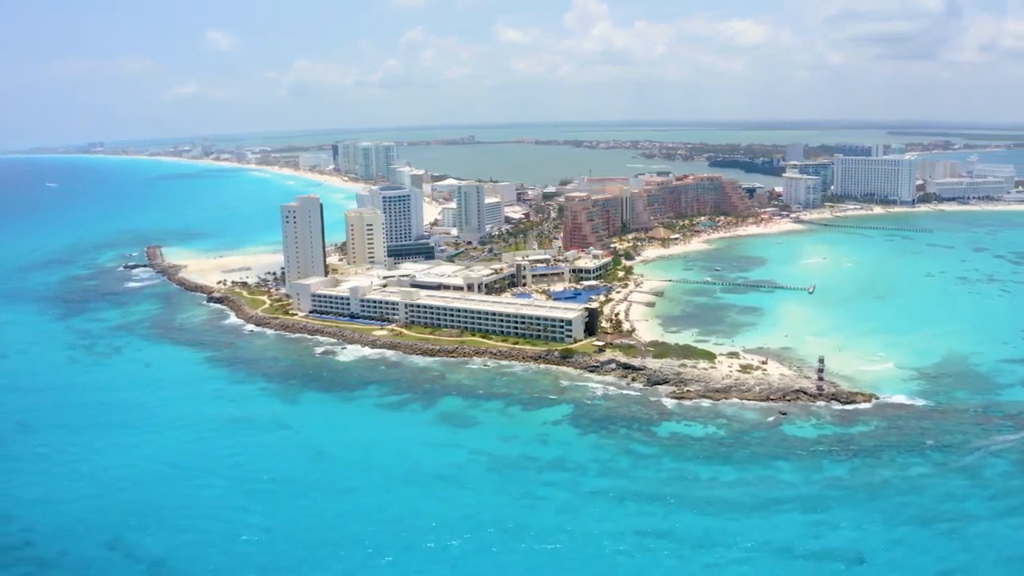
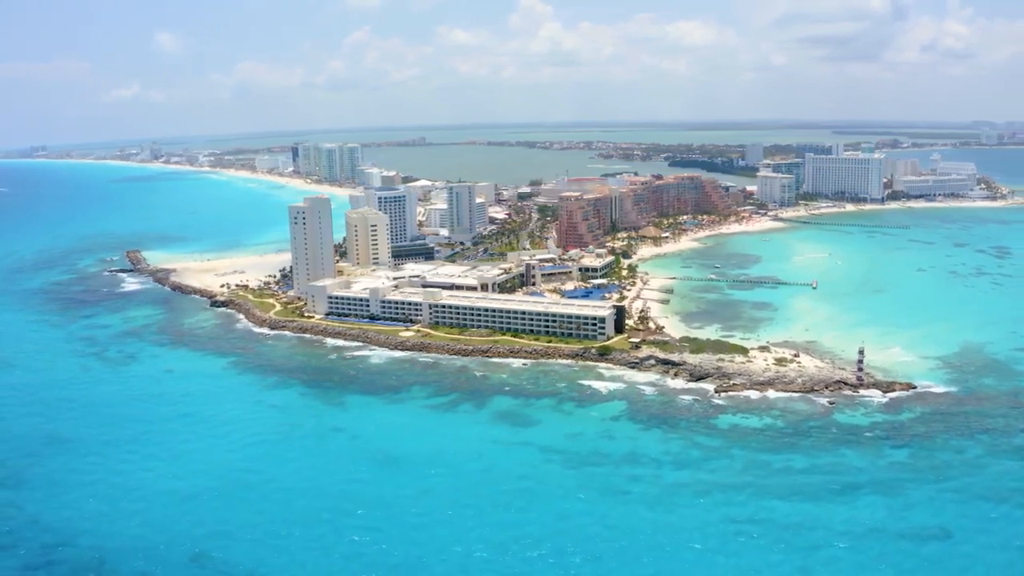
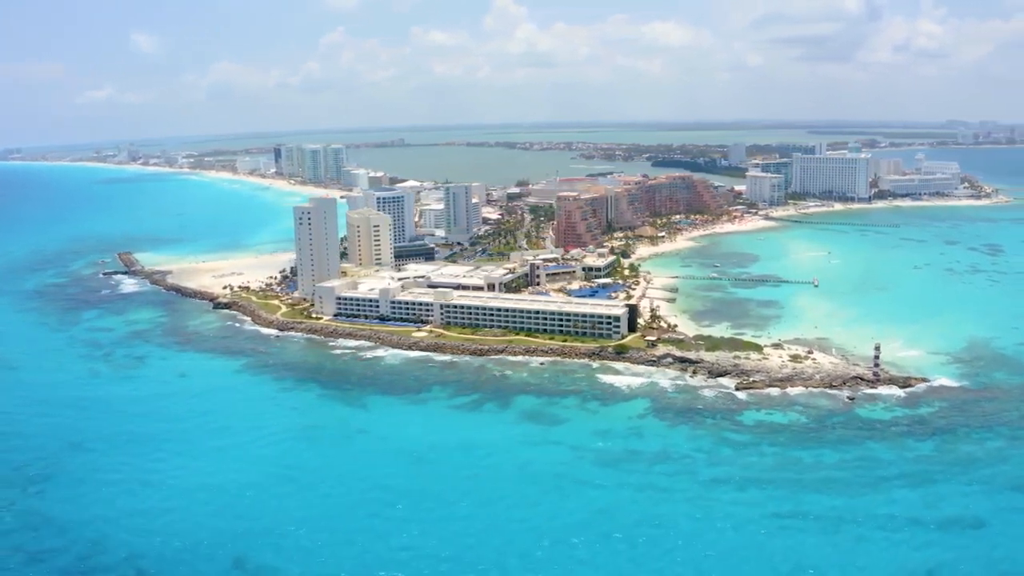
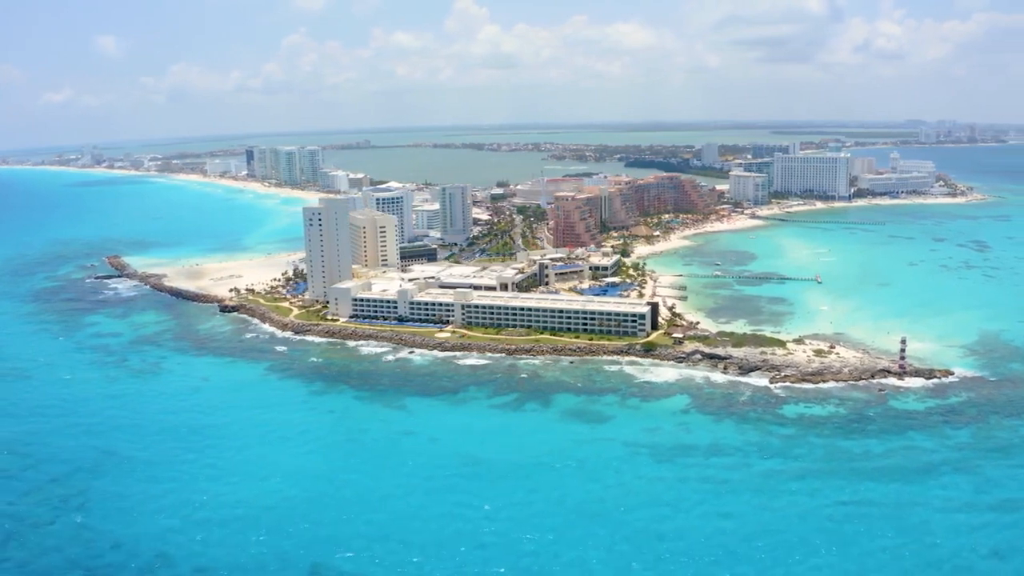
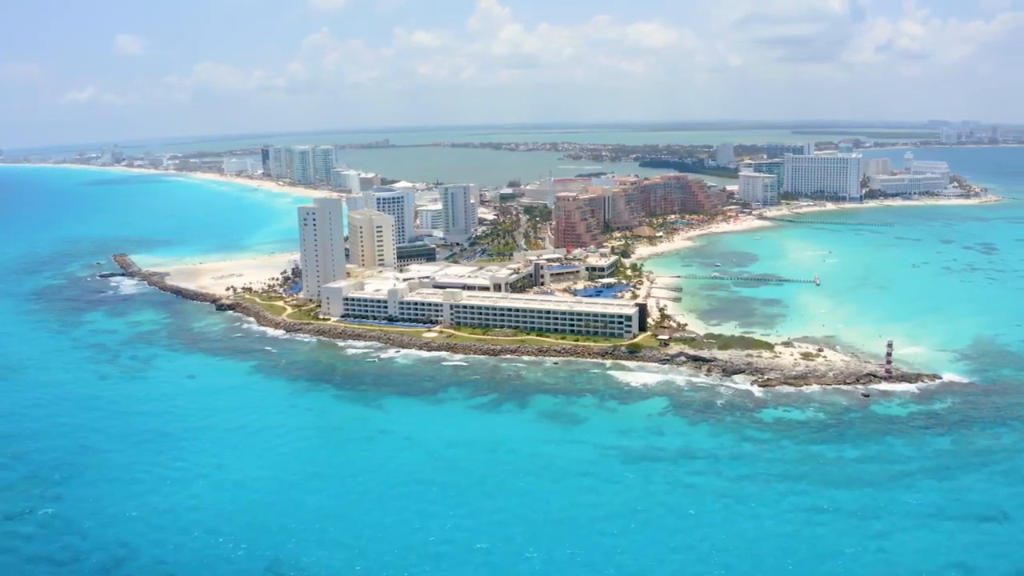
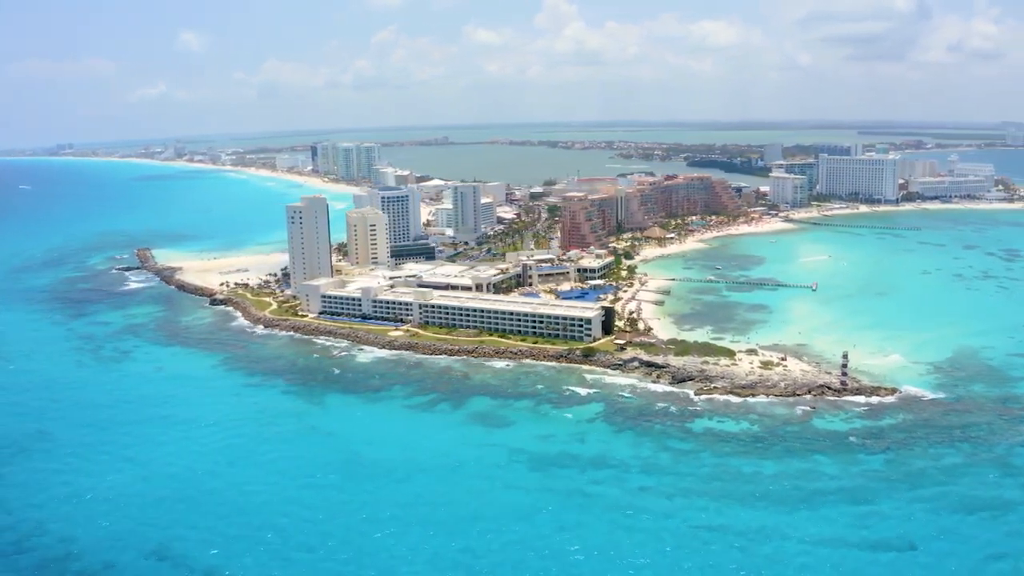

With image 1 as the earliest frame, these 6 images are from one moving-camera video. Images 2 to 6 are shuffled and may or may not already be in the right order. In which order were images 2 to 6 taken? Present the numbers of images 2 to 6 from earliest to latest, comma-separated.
6, 2, 3, 5, 4
